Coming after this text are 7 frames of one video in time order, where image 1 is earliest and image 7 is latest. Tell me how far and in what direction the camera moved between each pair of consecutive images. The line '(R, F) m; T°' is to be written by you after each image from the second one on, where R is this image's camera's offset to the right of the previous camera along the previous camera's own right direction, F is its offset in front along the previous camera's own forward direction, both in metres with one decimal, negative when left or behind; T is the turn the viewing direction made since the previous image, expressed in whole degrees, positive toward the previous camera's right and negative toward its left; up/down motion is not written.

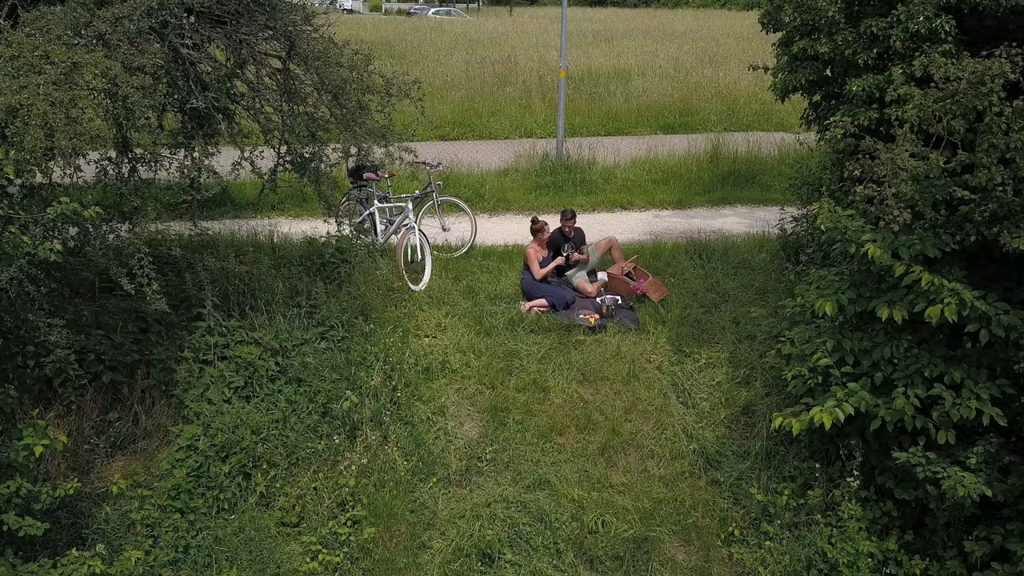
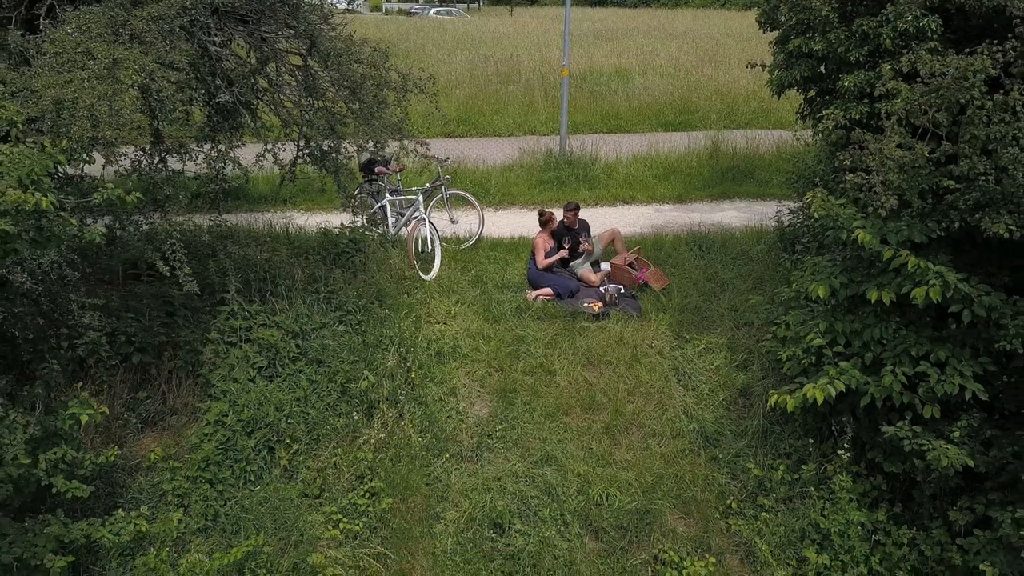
(-0.1, -0.3) m; 0°
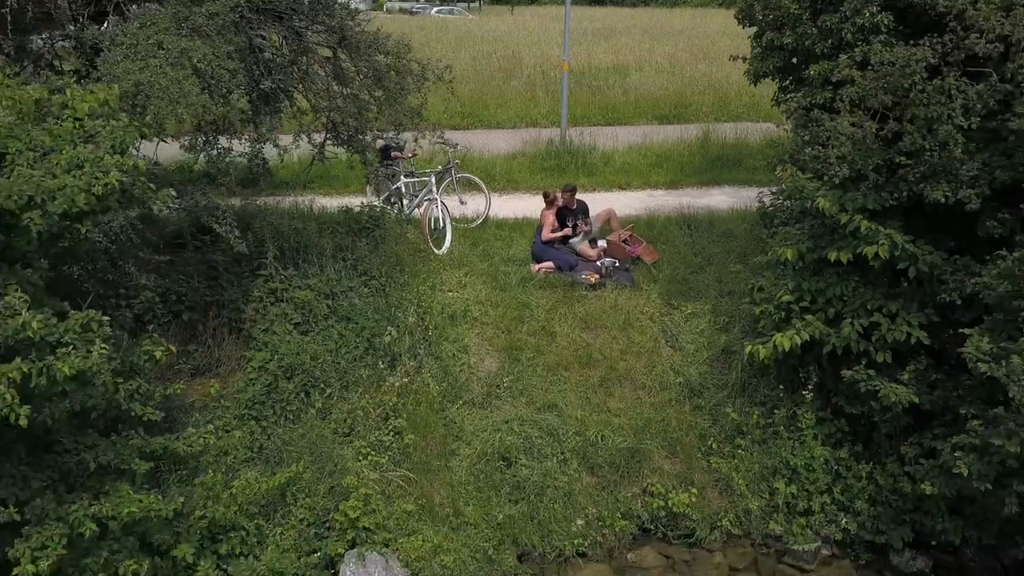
(0.0, -0.7) m; 0°
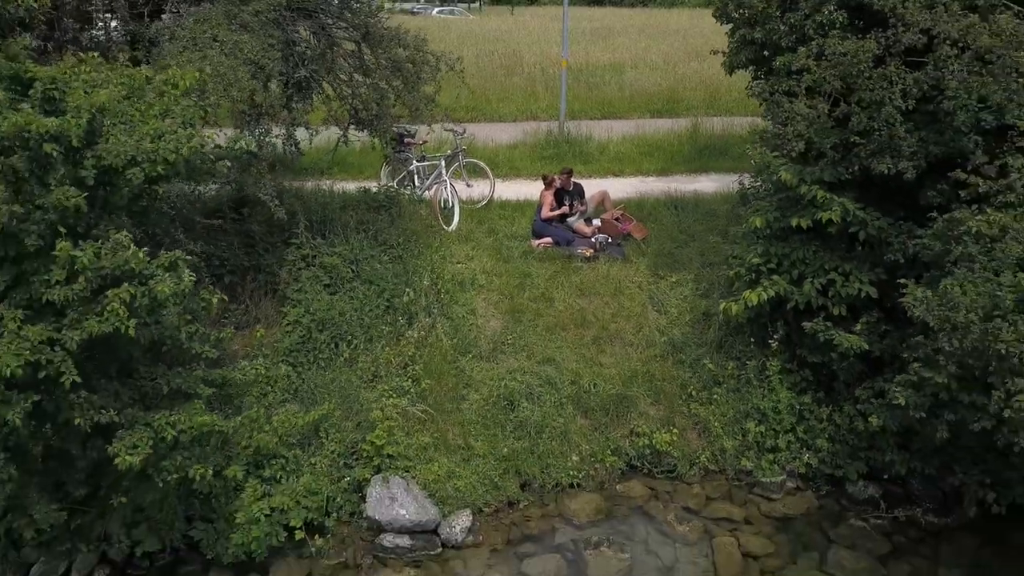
(0.0, -0.8) m; 0°
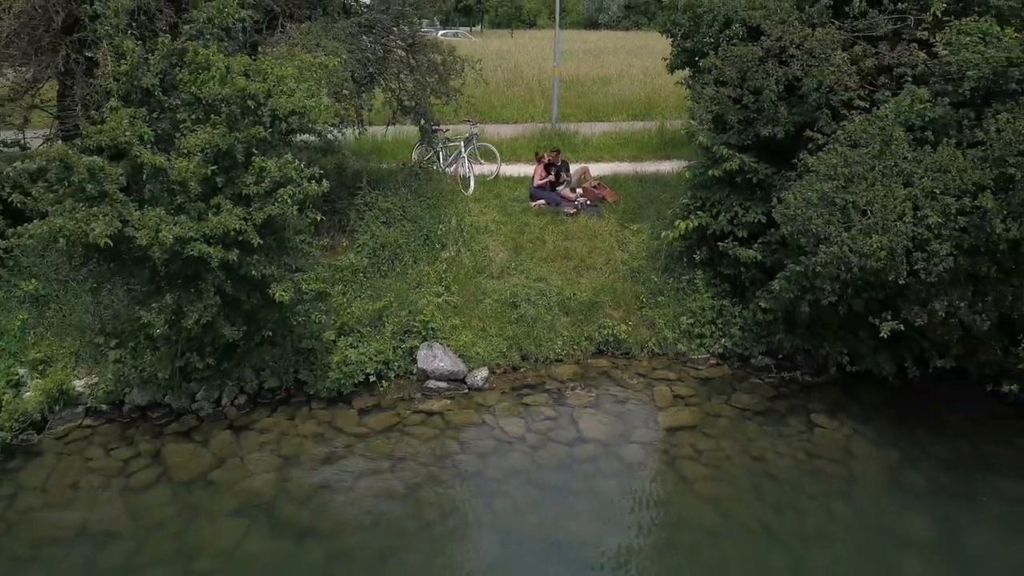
(0.0, -2.8) m; 0°
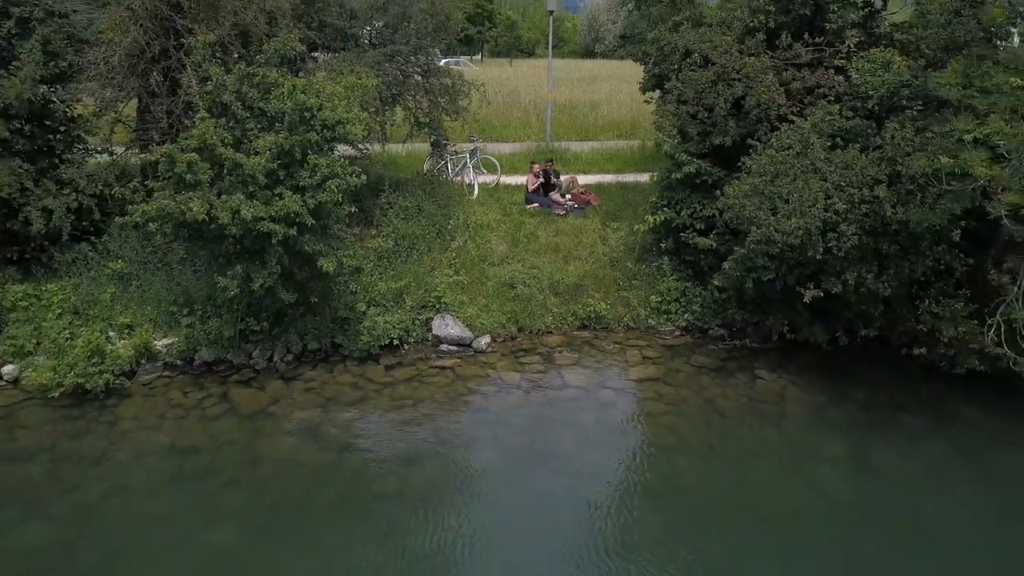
(0.0, -1.9) m; 0°
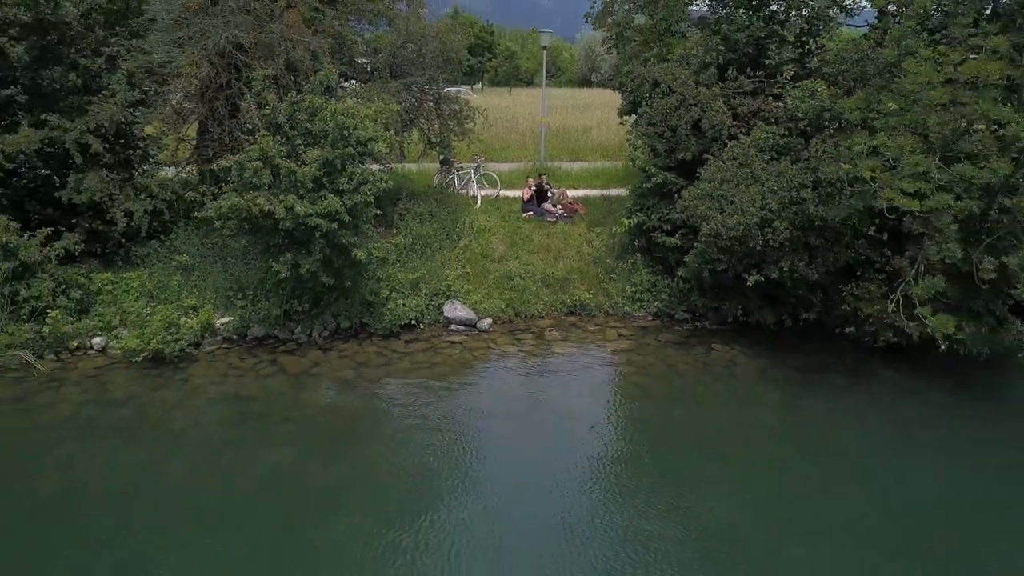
(0.0, -2.1) m; 0°
